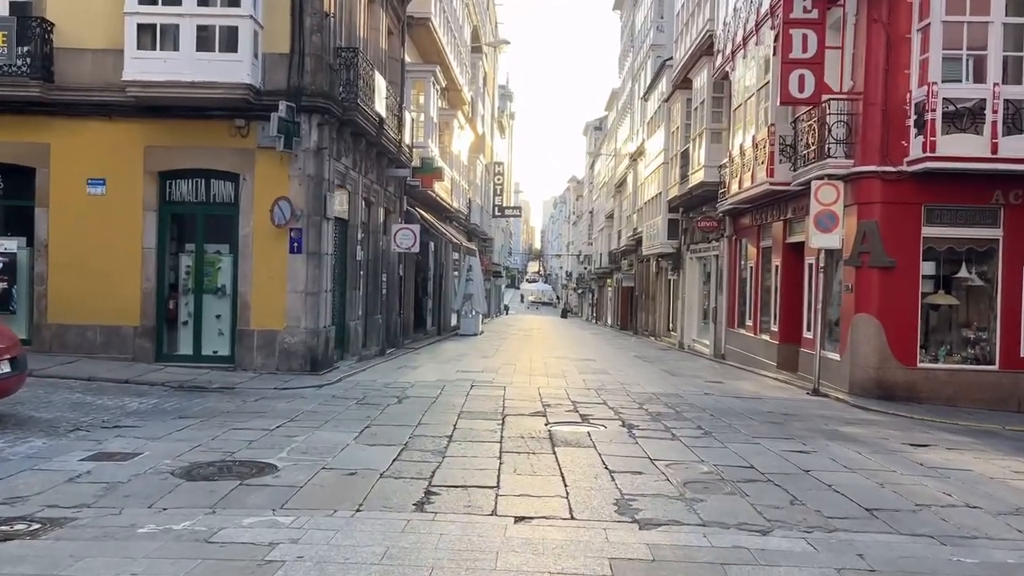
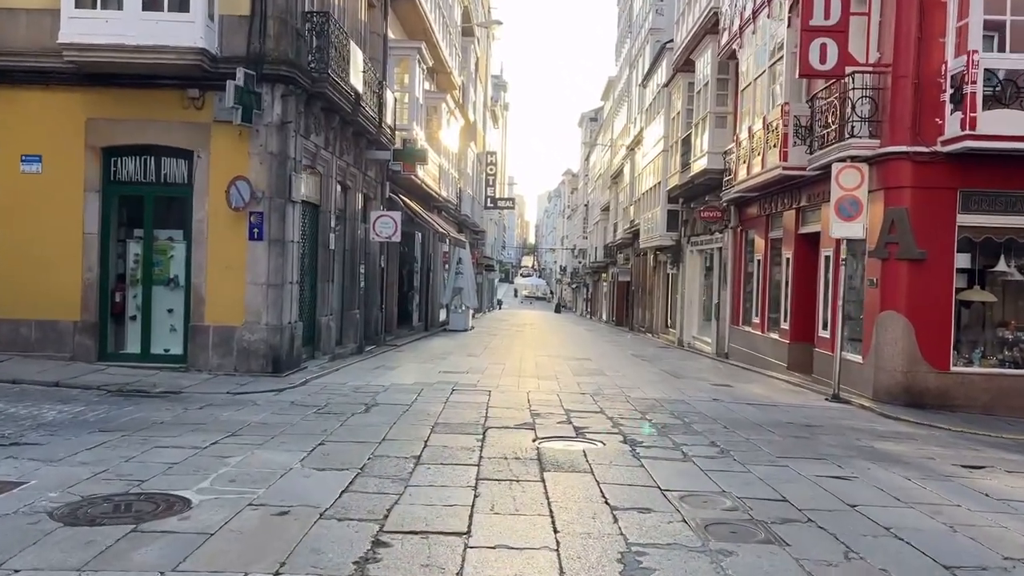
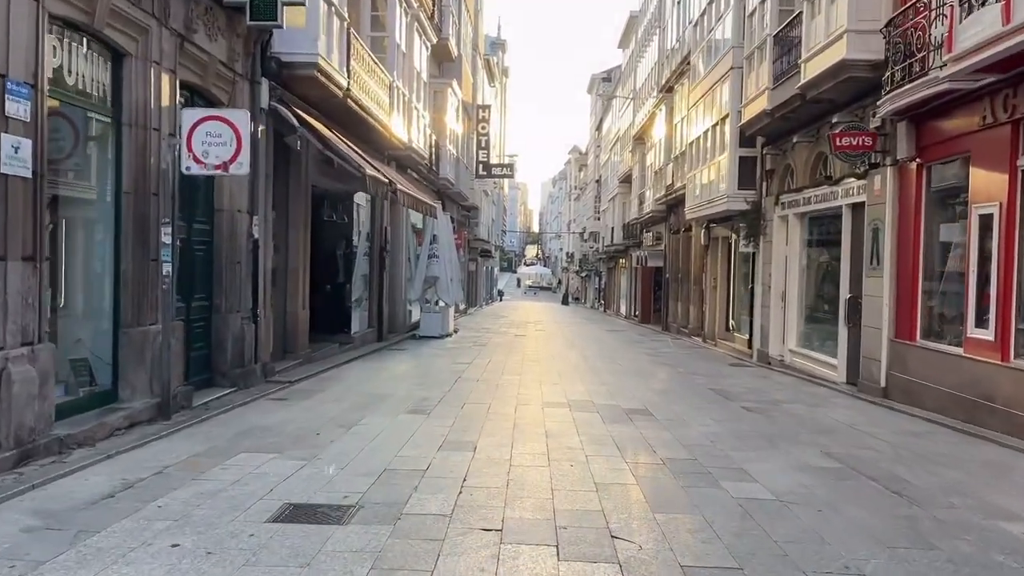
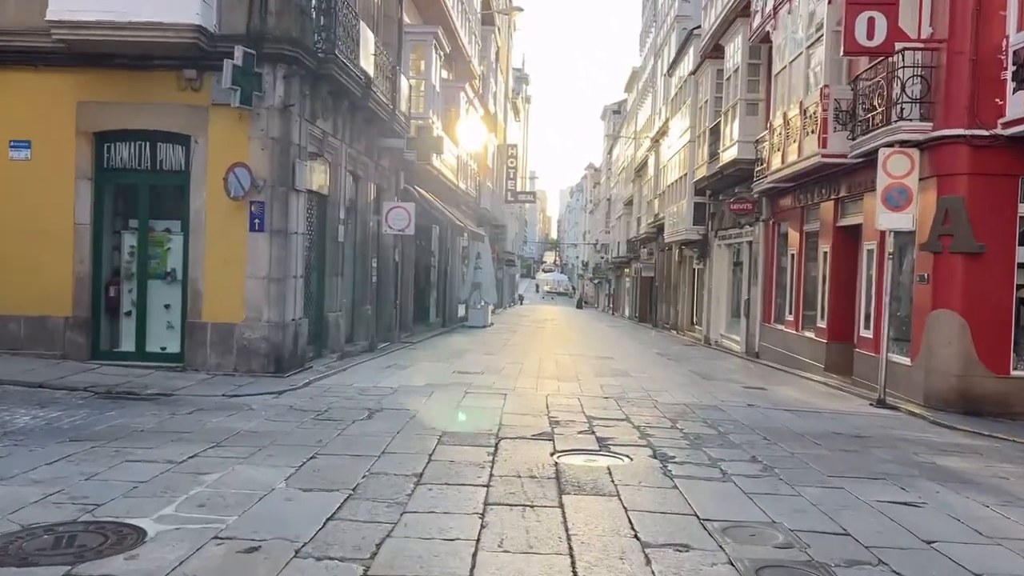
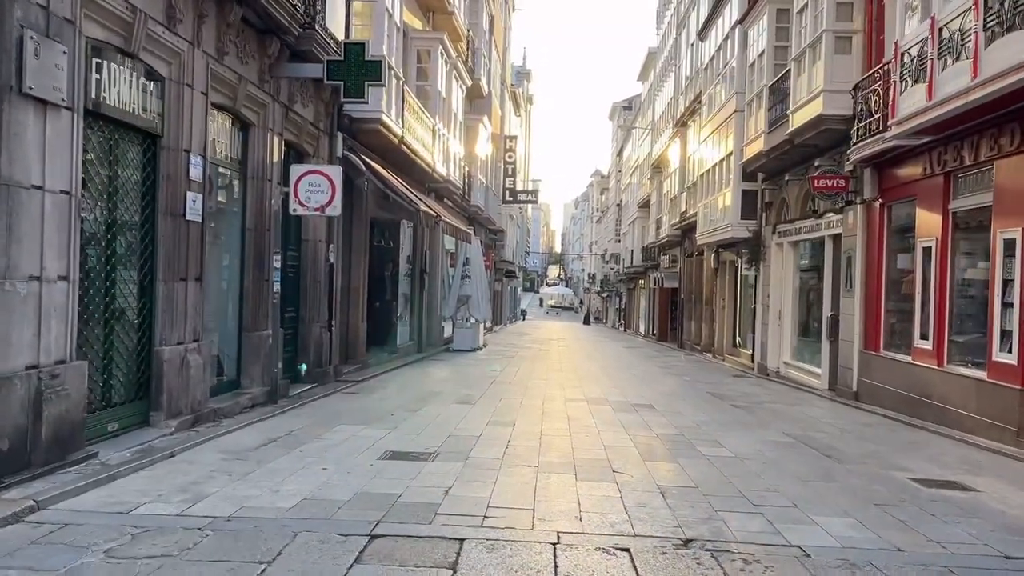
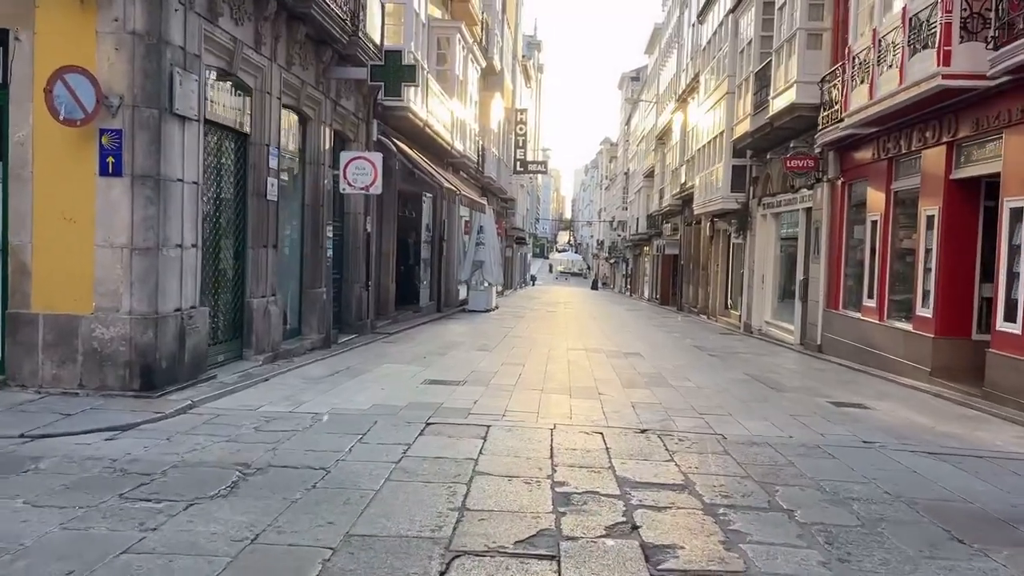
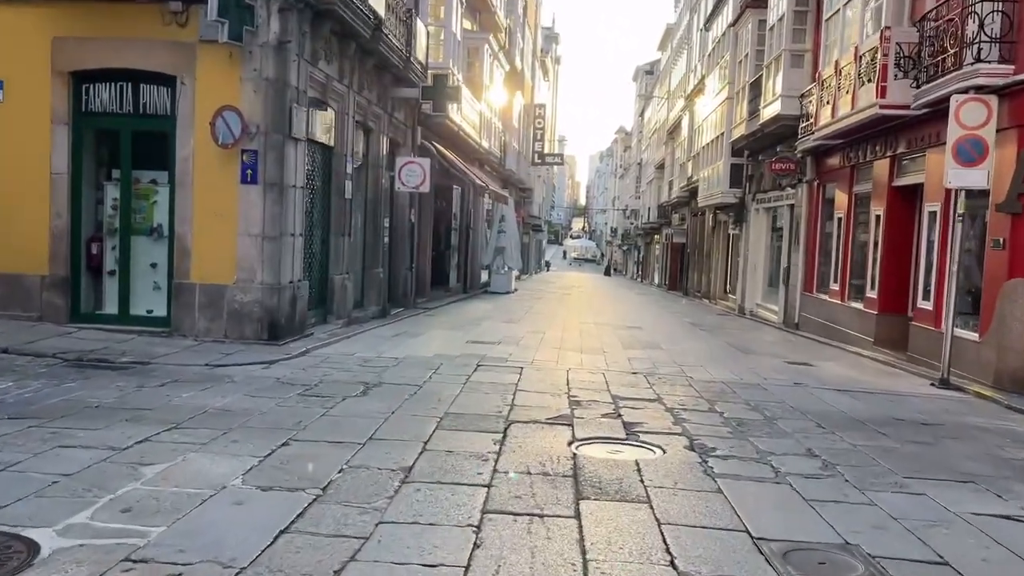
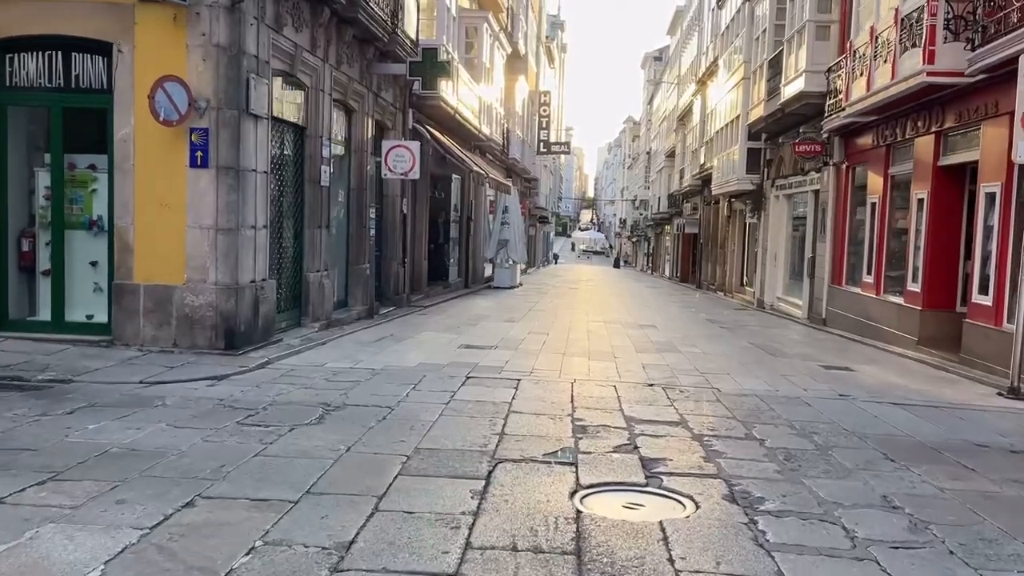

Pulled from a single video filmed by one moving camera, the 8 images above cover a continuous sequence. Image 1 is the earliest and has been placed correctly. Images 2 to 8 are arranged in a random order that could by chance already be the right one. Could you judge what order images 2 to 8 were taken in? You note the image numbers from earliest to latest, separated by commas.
2, 4, 7, 8, 6, 5, 3
